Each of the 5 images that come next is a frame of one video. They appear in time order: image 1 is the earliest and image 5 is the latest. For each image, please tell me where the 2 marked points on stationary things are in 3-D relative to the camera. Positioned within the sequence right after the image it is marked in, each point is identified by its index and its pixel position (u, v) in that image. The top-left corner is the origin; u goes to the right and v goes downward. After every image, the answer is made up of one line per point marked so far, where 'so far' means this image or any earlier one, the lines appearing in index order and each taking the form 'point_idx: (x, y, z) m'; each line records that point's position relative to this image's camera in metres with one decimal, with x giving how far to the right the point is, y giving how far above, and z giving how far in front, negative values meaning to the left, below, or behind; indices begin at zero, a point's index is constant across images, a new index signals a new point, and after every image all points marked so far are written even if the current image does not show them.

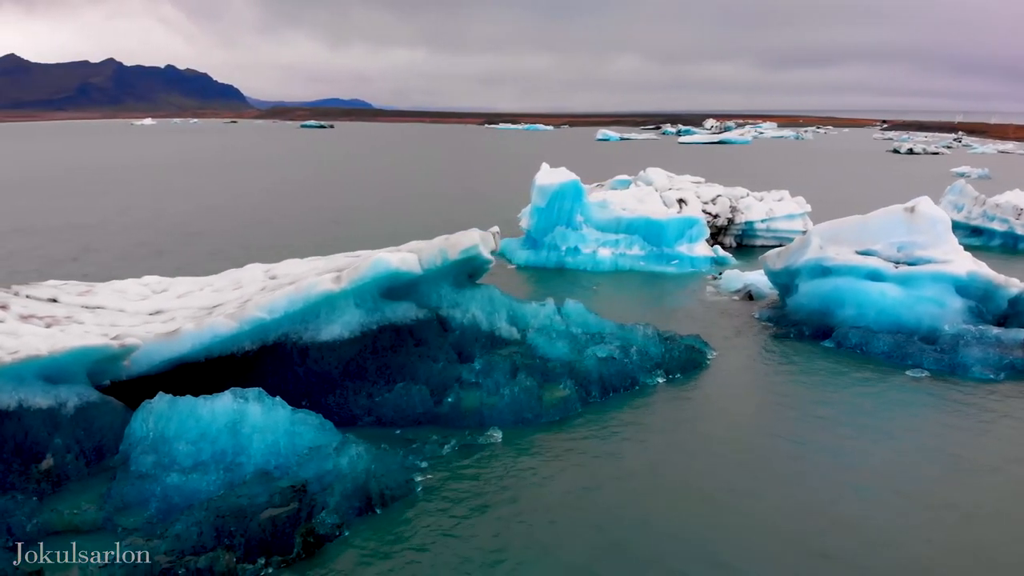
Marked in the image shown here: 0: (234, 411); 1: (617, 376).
0: (-2.7, -1.2, +8.9) m
1: (+1.3, -1.1, +11.4) m
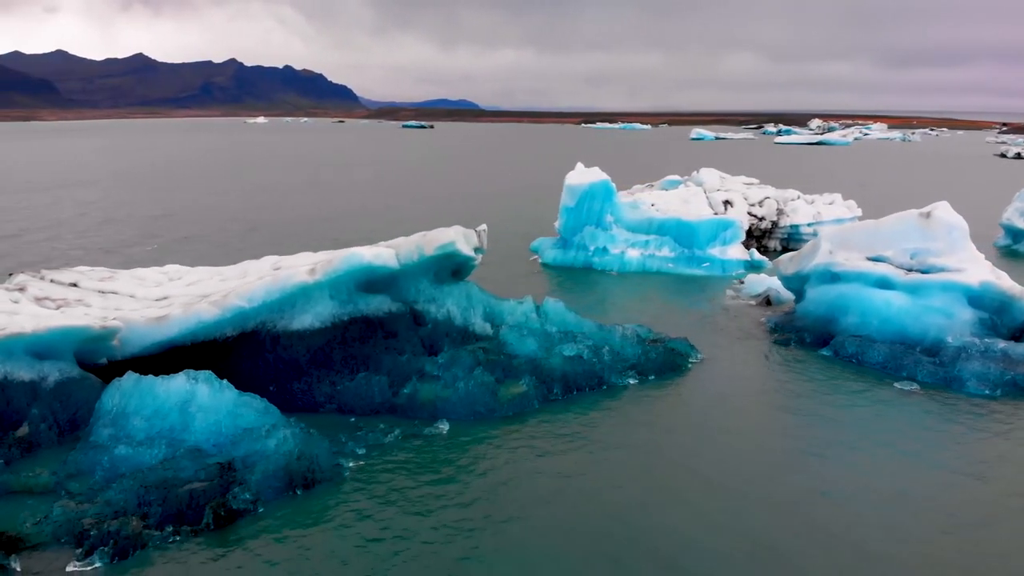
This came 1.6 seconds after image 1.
0: (-3.4, -1.1, +9.5) m
1: (+0.9, -1.1, +11.5) m
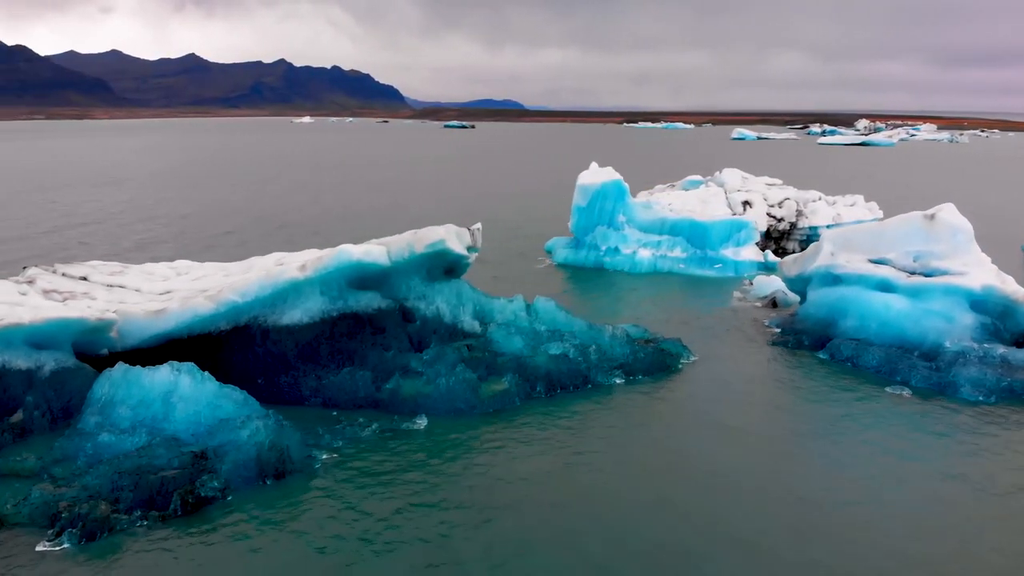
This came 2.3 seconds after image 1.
0: (-3.7, -1.0, +9.9) m
1: (+0.7, -1.1, +11.6) m
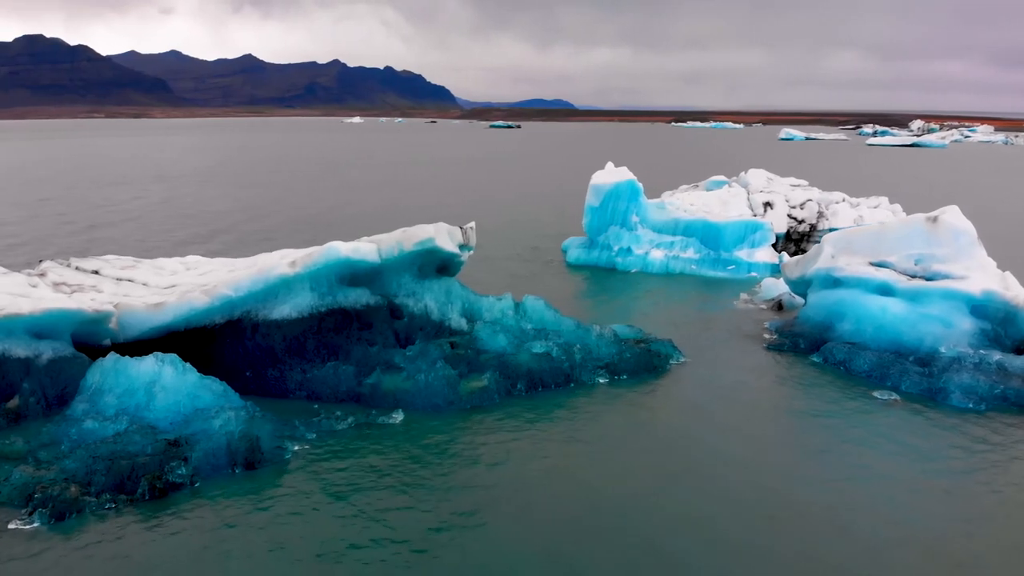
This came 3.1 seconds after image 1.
0: (-4.0, -0.9, +10.2) m
1: (+0.5, -1.1, +11.7) m
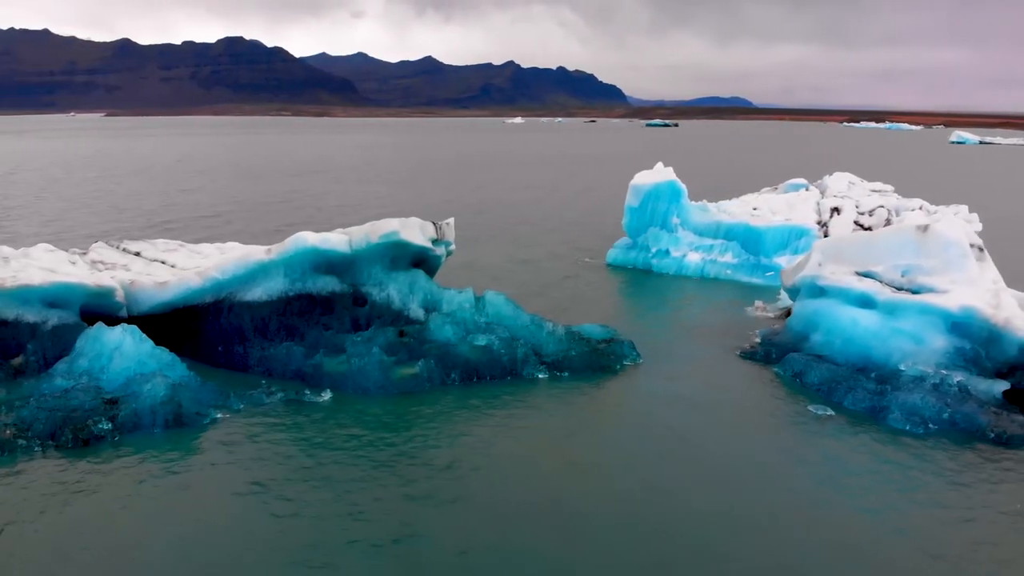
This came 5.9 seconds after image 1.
0: (-5.0, -0.7, +11.6) m
1: (-0.3, -1.0, +12.1) m
